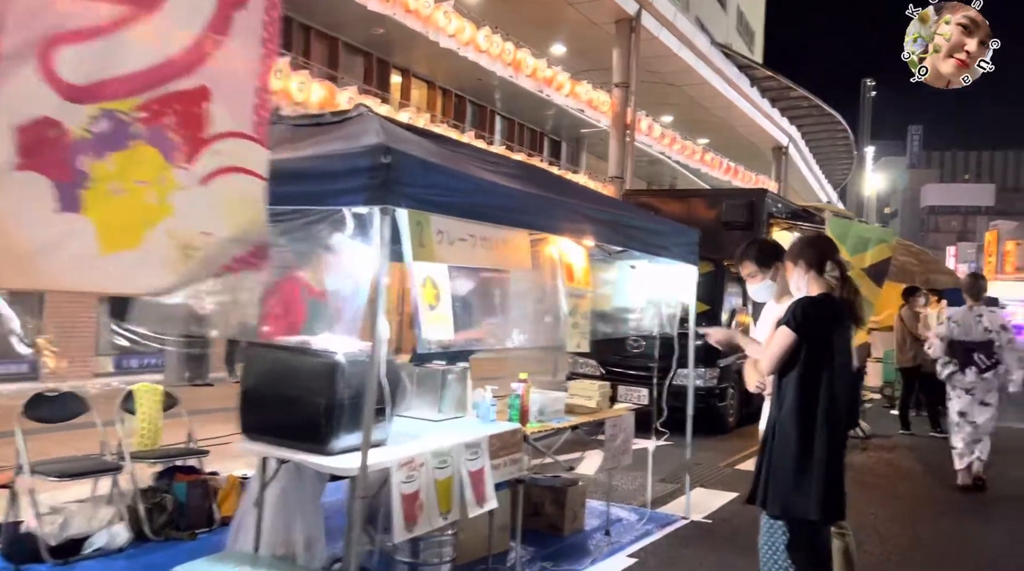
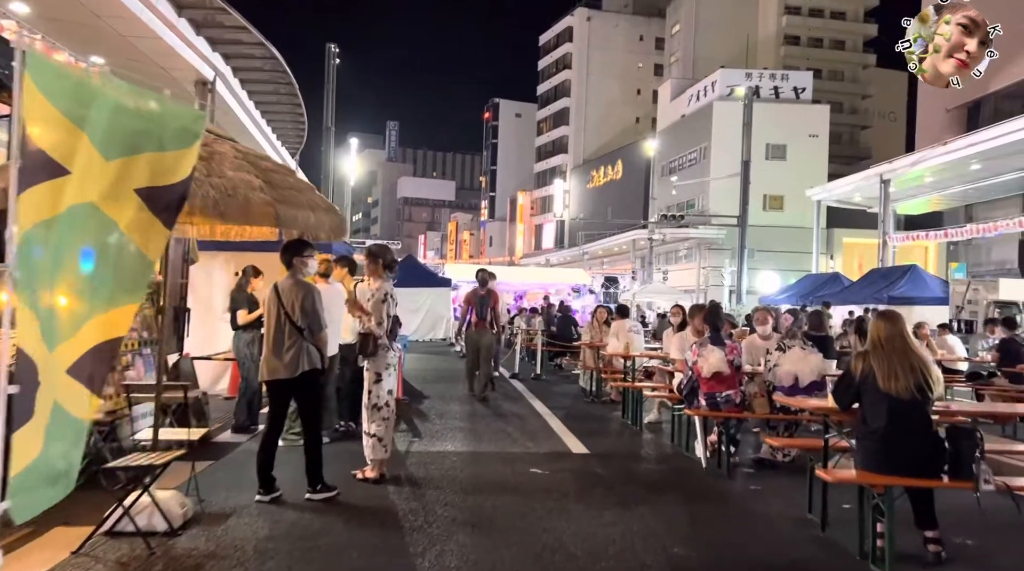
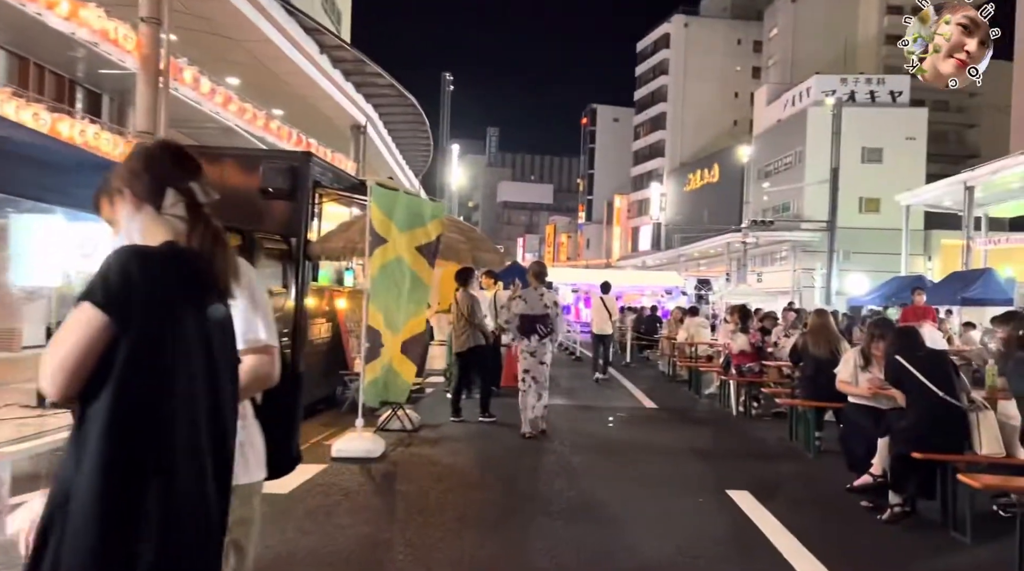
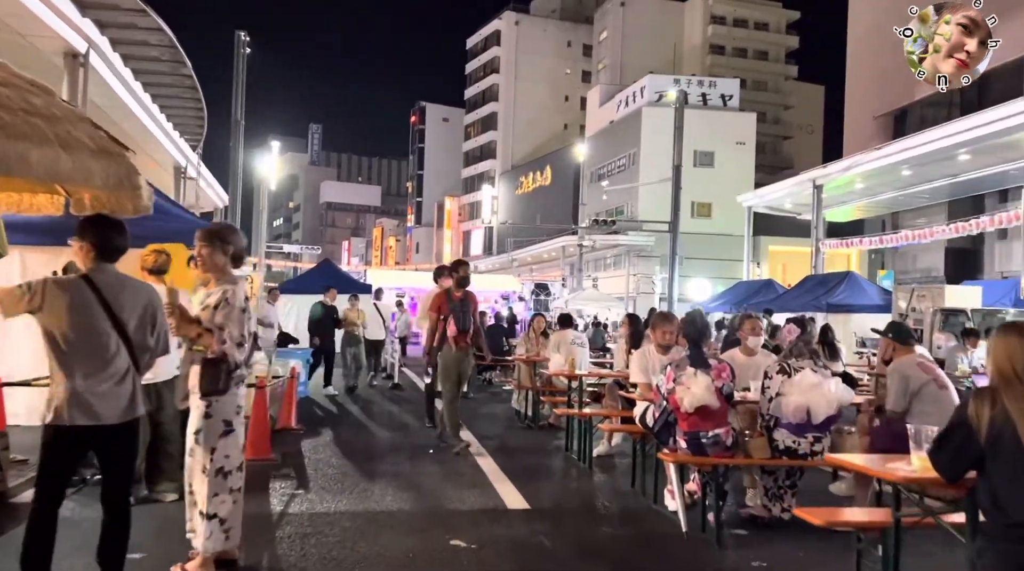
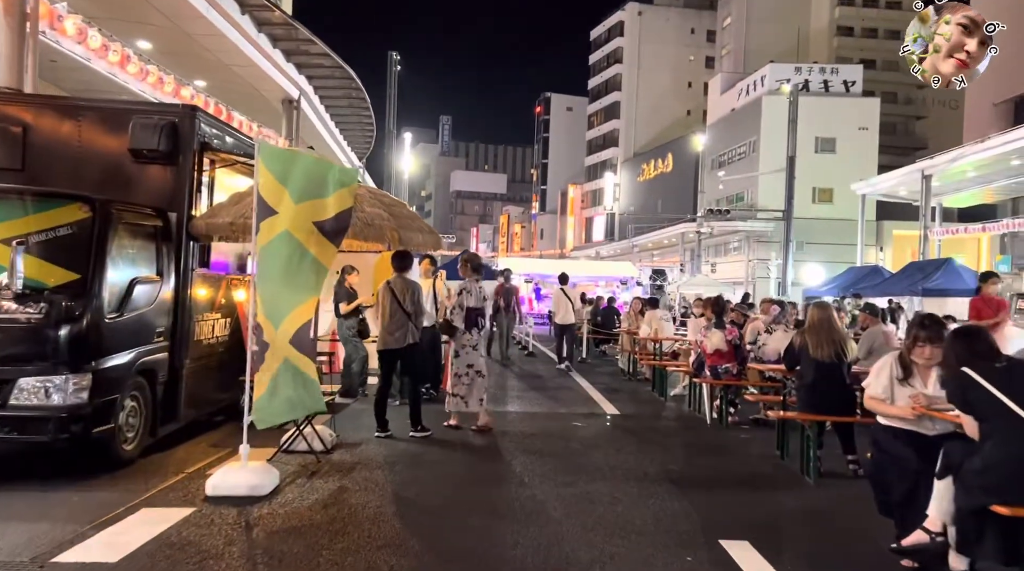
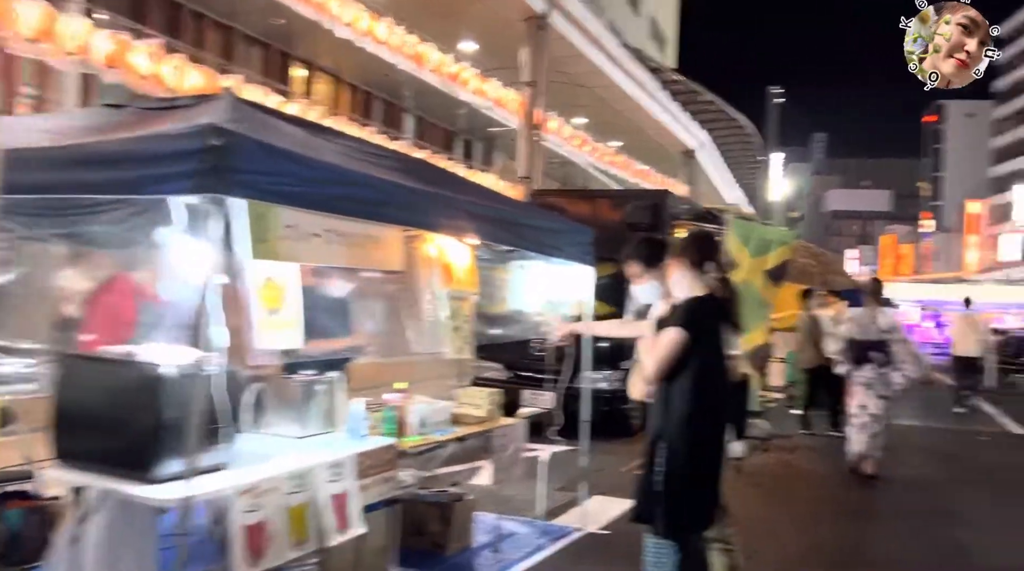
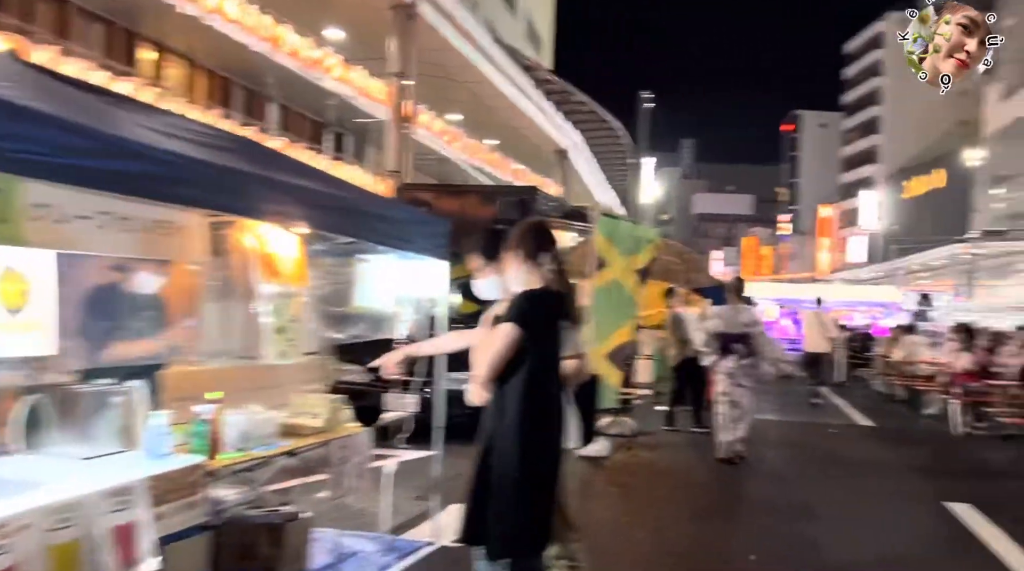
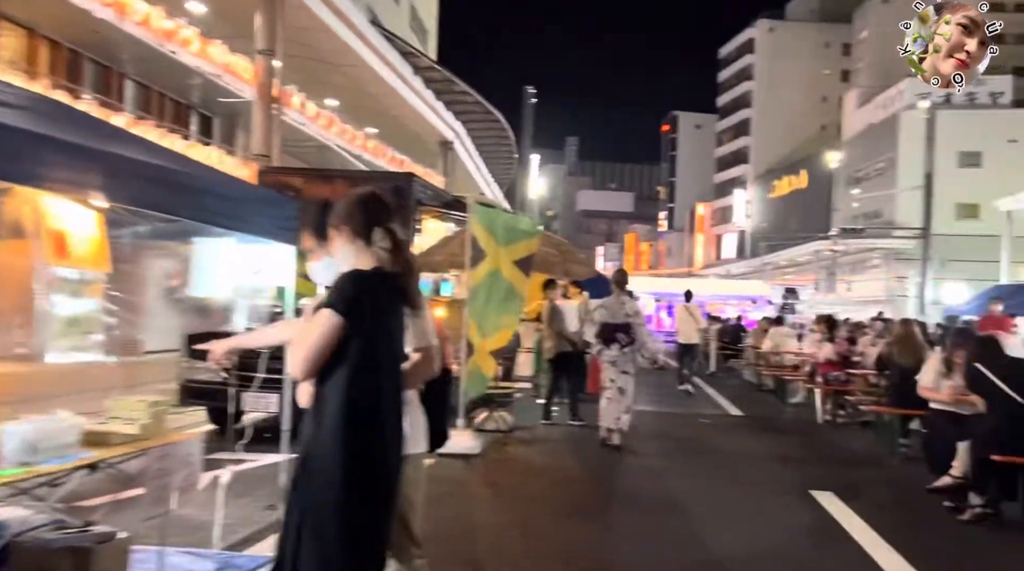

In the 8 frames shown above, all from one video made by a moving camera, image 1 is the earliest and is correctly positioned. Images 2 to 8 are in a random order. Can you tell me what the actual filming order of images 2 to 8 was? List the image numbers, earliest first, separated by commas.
6, 7, 8, 3, 5, 2, 4
